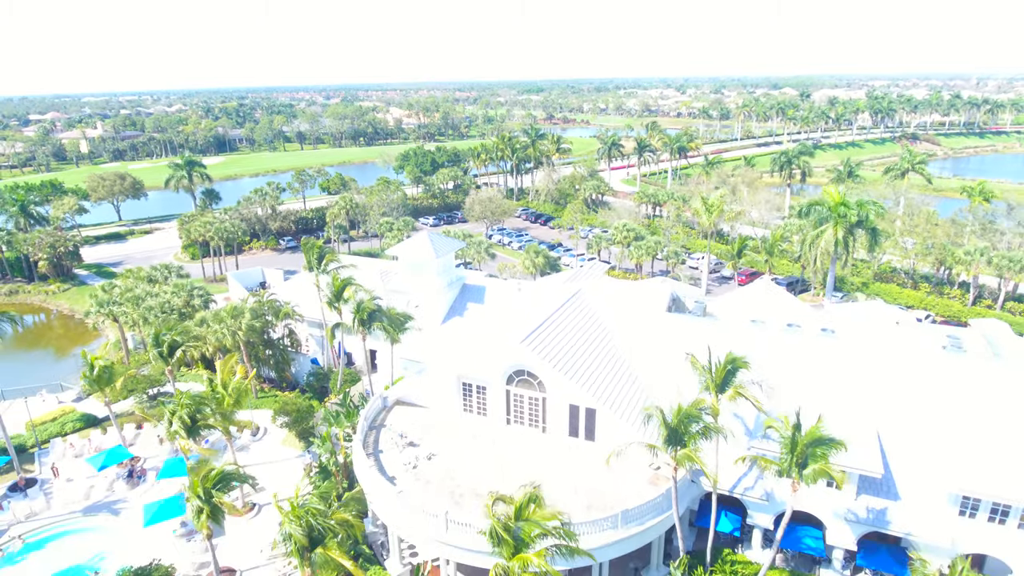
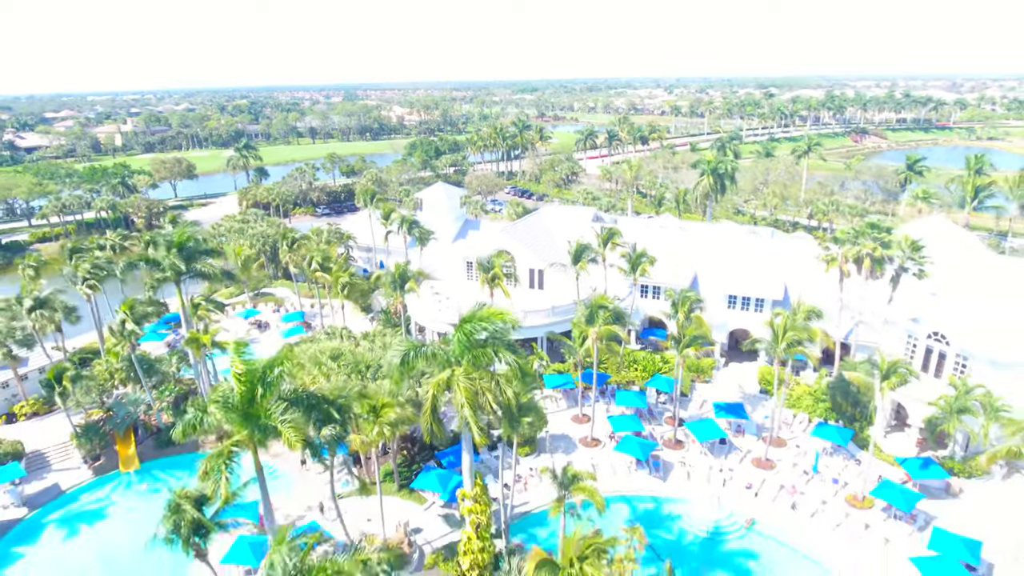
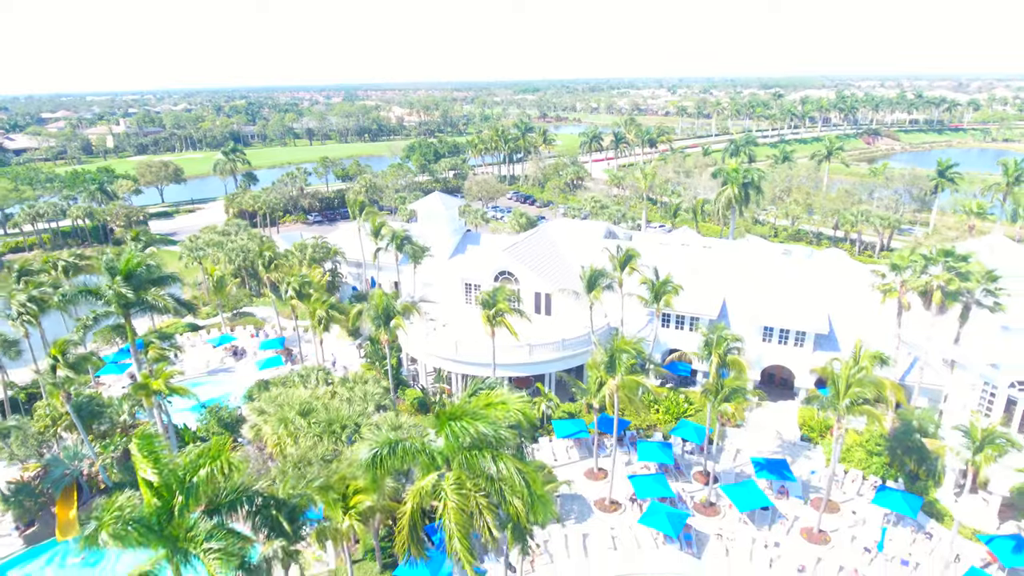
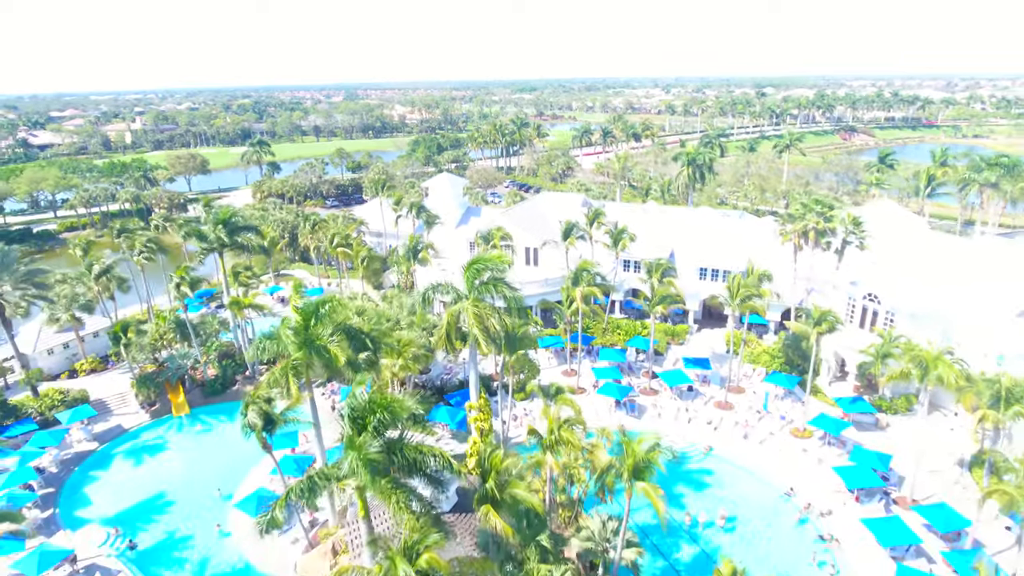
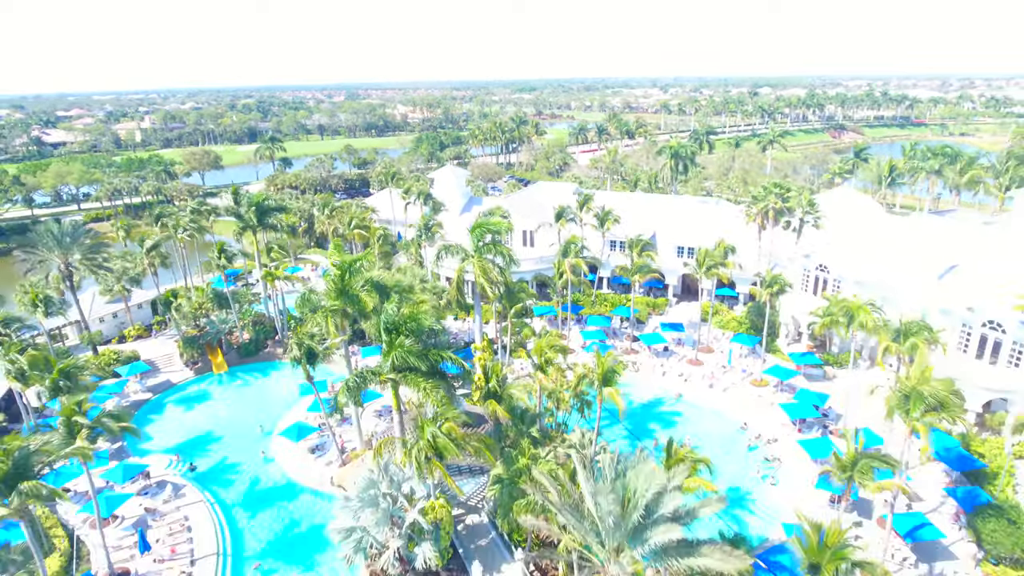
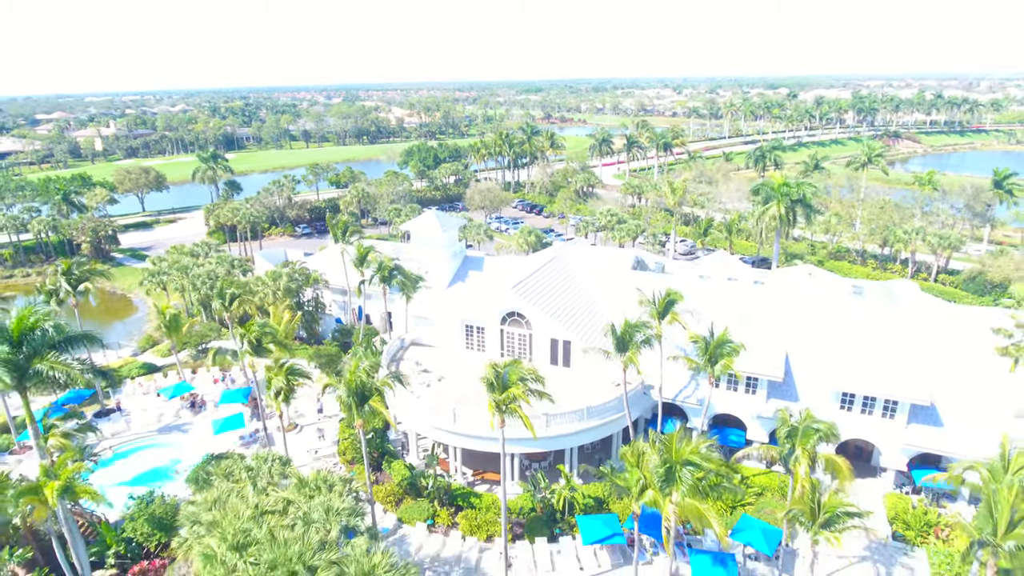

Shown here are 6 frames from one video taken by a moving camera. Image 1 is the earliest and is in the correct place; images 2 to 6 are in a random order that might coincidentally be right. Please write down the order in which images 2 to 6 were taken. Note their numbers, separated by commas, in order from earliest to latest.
6, 3, 2, 4, 5
